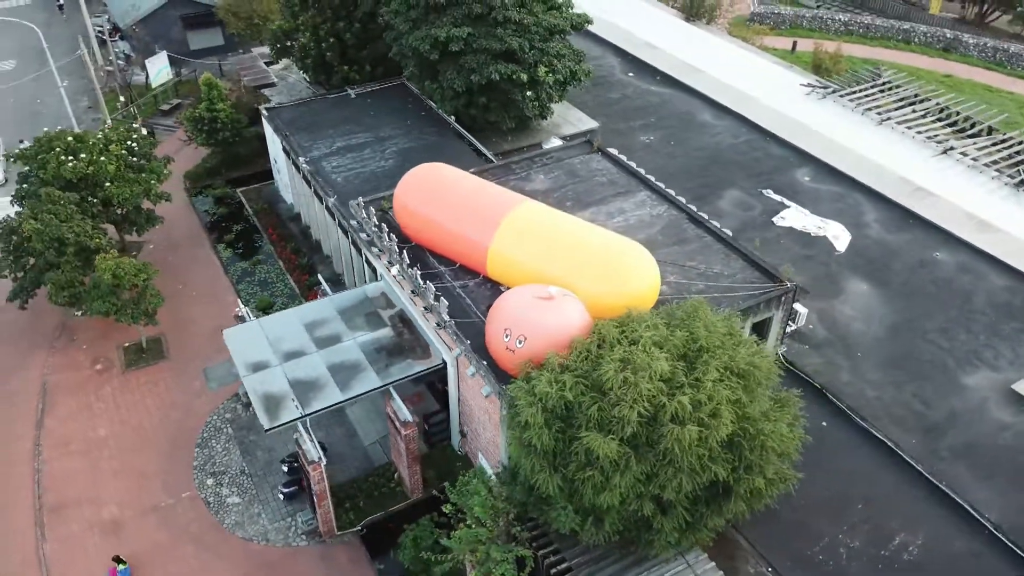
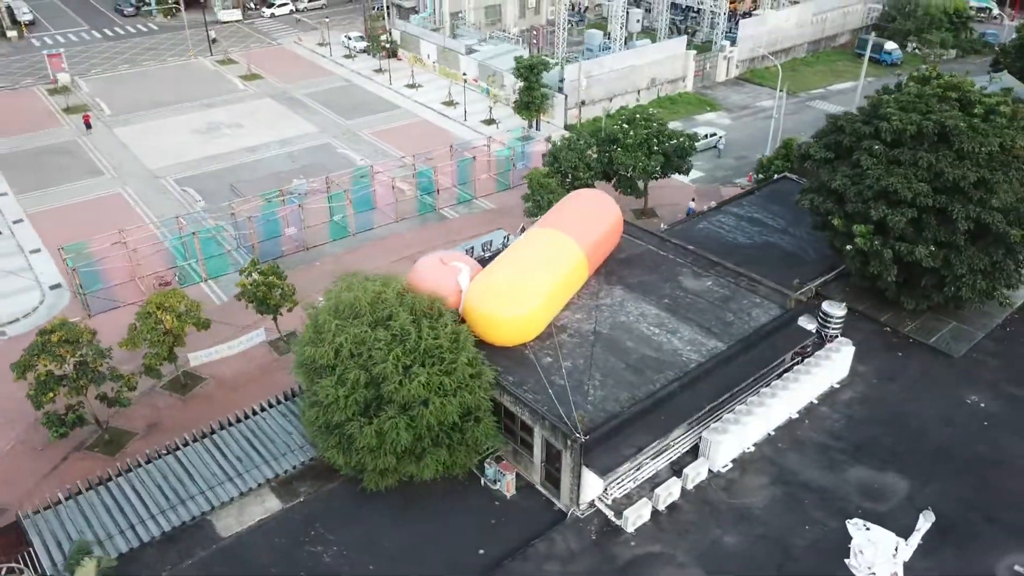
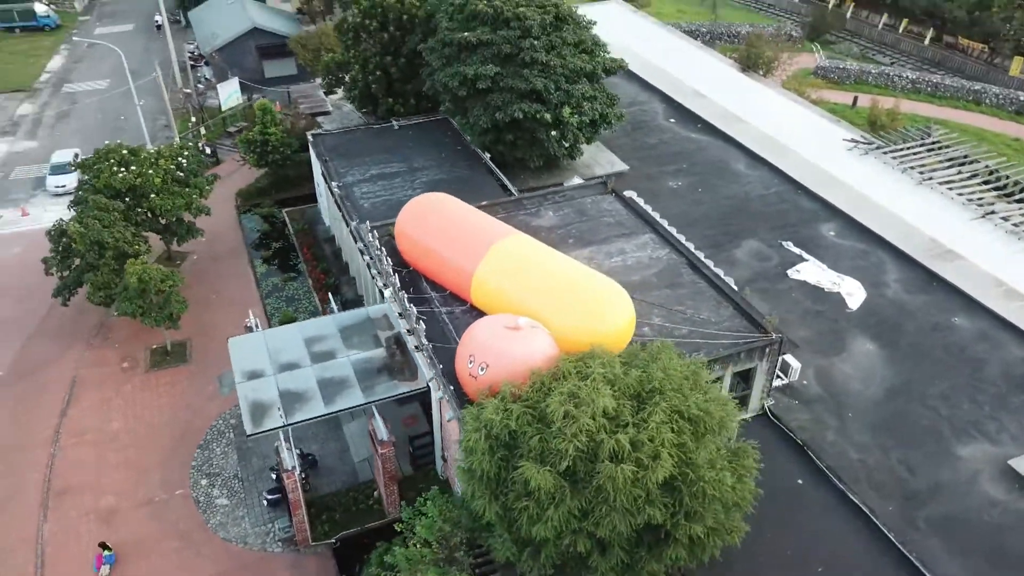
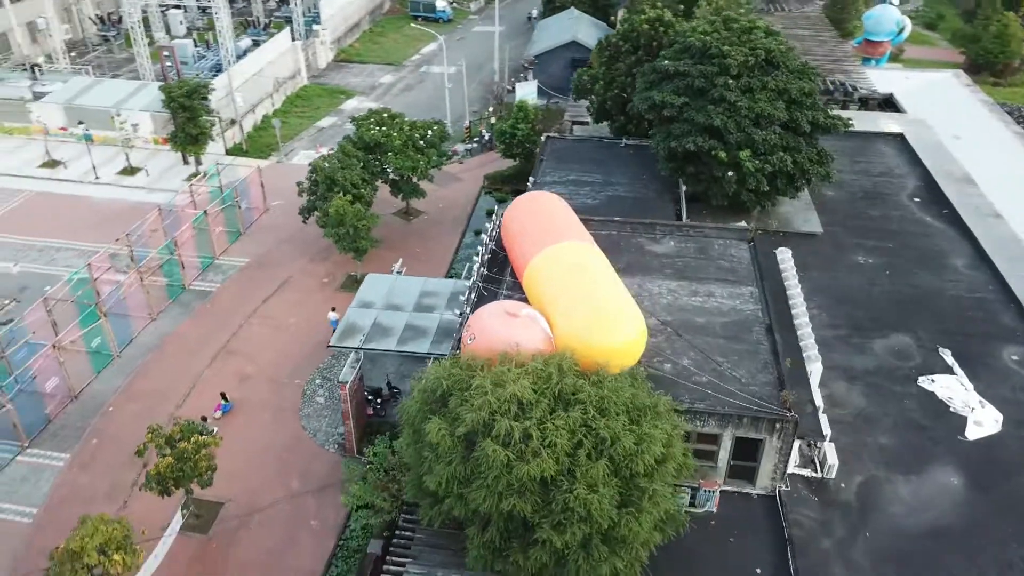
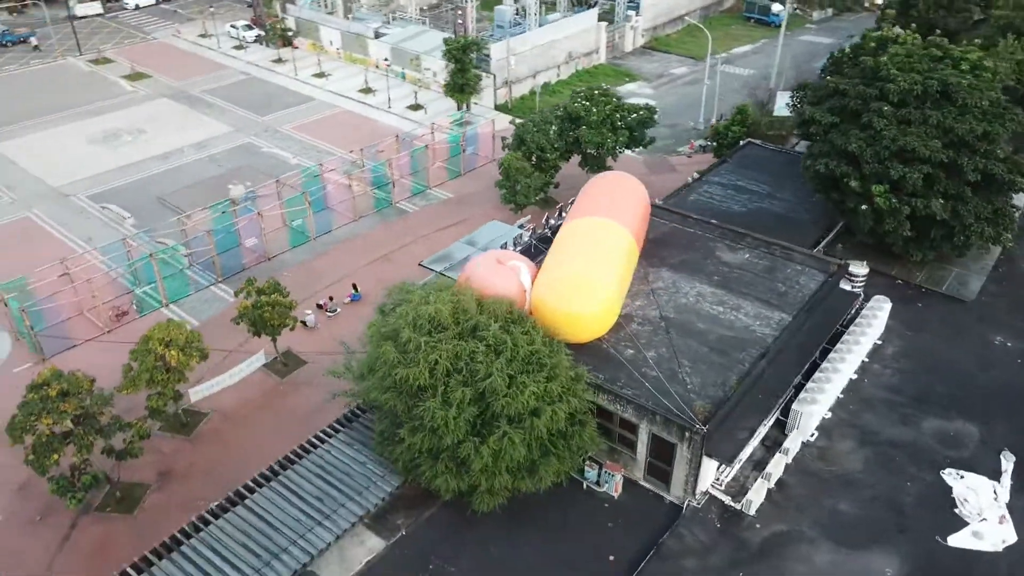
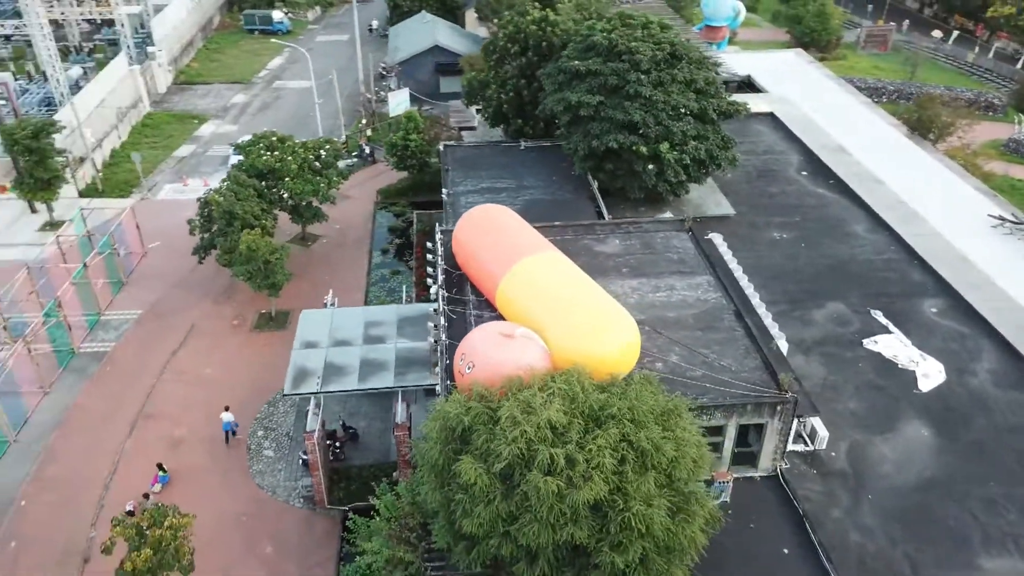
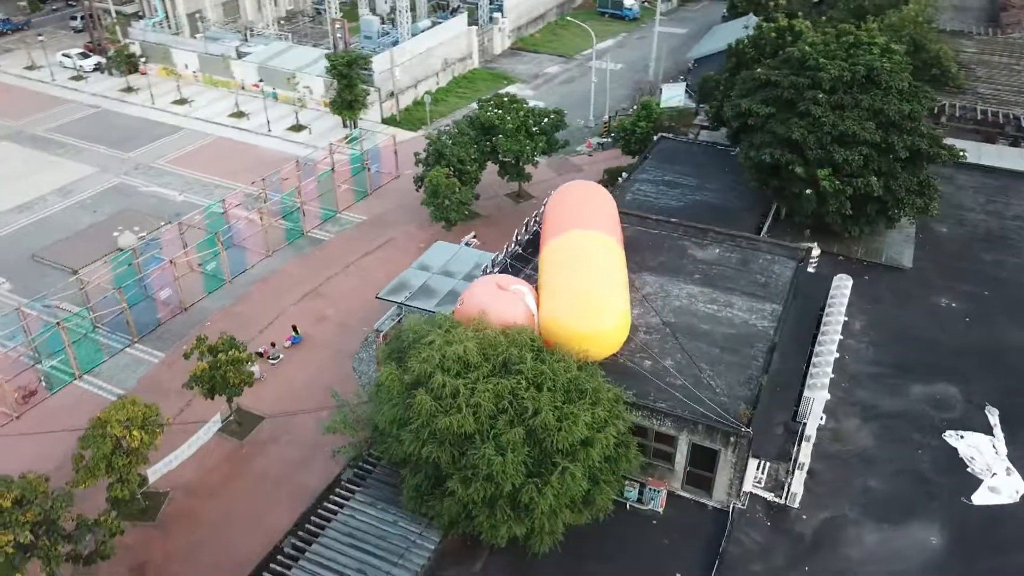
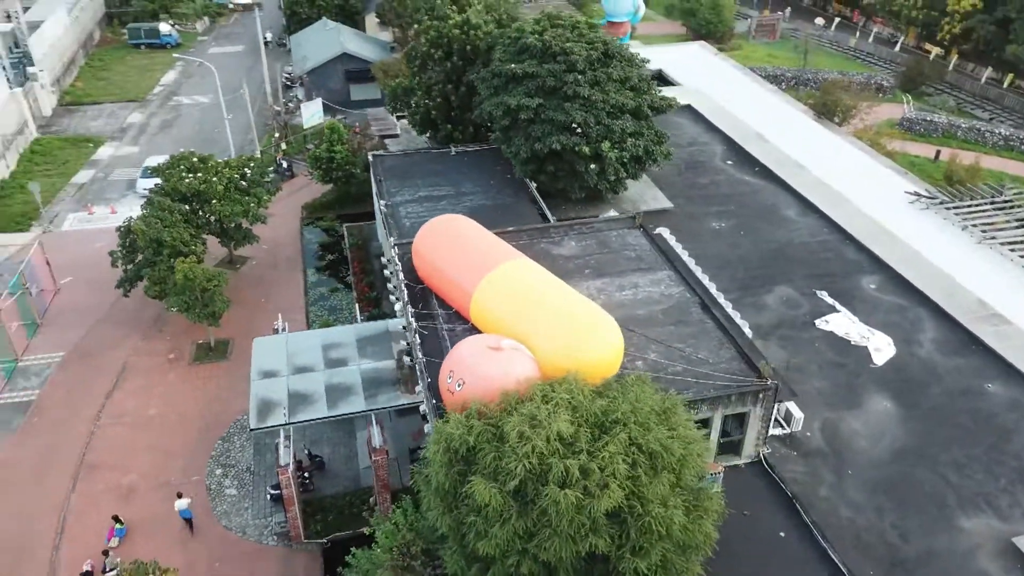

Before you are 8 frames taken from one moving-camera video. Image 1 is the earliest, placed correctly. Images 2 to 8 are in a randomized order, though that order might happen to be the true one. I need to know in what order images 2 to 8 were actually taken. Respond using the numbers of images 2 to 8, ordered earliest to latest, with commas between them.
3, 8, 6, 4, 7, 5, 2
